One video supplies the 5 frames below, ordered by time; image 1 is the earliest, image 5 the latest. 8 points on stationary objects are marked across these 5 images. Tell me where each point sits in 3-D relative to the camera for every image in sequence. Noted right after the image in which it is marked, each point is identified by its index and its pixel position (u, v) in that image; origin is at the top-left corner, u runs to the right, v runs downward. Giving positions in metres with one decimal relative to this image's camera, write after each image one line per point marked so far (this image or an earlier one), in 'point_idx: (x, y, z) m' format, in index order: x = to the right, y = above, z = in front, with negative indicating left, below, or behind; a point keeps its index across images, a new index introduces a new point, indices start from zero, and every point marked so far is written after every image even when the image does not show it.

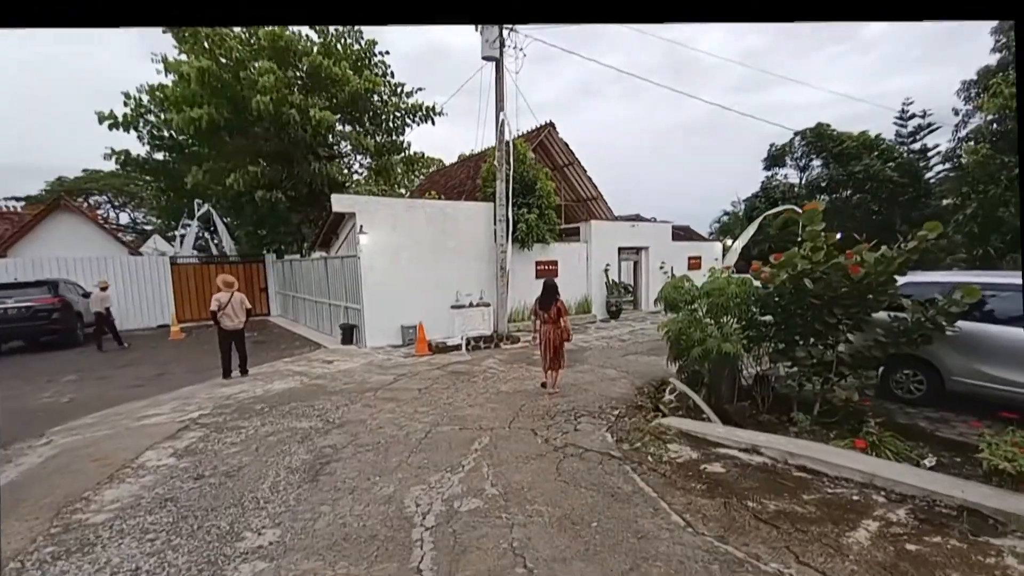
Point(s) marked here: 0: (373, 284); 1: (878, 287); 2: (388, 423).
0: (-2.7, +0.1, +8.9) m
1: (+3.4, 0.0, +4.3) m
2: (-1.2, -1.3, +4.5) m
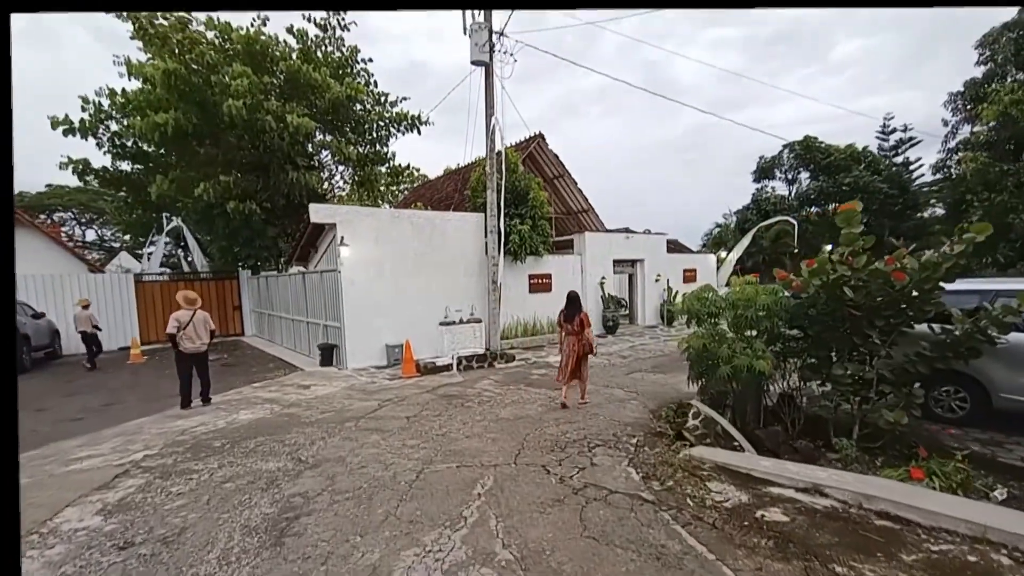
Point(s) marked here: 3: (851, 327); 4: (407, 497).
0: (-2.9, -0.2, +8.3) m
1: (+3.5, -0.1, +3.9) m
2: (-1.2, -1.5, +3.9) m
3: (+3.1, -0.4, +4.1) m
4: (-0.7, -1.4, +3.2) m
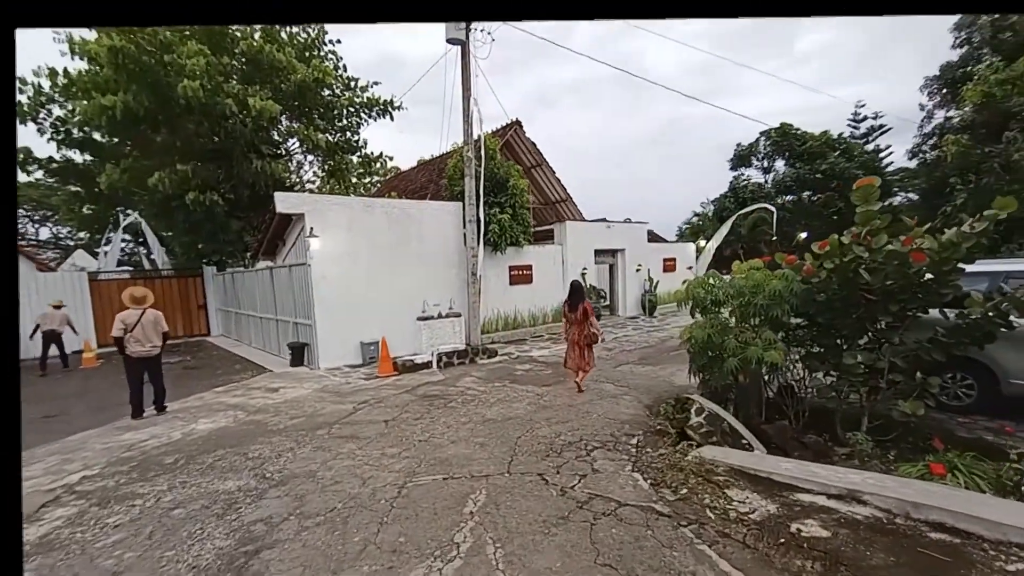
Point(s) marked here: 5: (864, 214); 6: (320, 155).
0: (-3.1, -0.1, +7.7) m
1: (+3.4, +0.1, +3.6) m
2: (-1.2, -1.4, +3.4) m
3: (+3.0, -0.2, +3.9) m
4: (-0.7, -1.4, +2.7) m
5: (+2.8, +0.6, +3.7) m
6: (-4.7, +3.3, +11.2) m
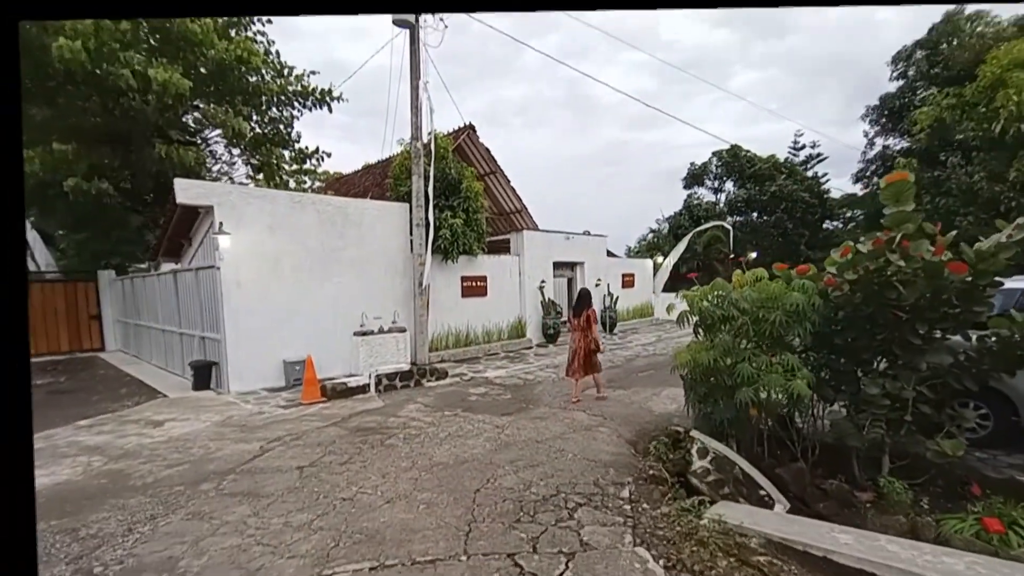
0: (-3.8, -0.2, +6.4) m
1: (+3.1, 0.0, +3.1) m
2: (-1.5, -1.4, +2.3) m
3: (+2.7, -0.3, +3.3) m
4: (-0.9, -1.4, +1.7) m
5: (+2.6, +0.5, +3.1) m
6: (-5.7, +3.1, +9.9) m
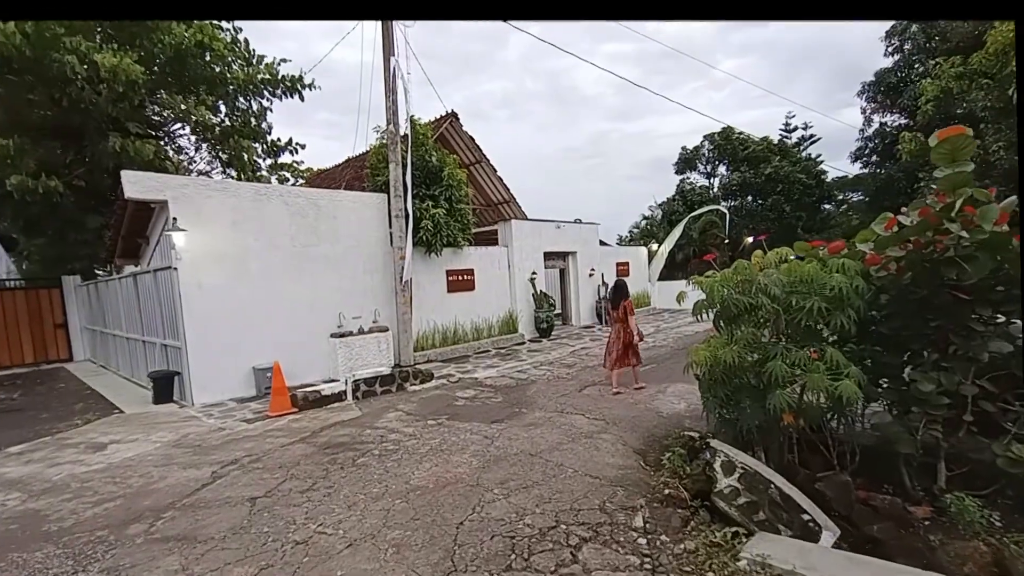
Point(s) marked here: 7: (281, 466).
0: (-3.9, -0.2, +5.8) m
1: (+3.0, +0.1, +2.6) m
2: (-1.5, -1.4, +1.8) m
3: (+2.6, -0.2, +2.7) m
4: (-0.9, -1.4, +1.1) m
5: (+2.5, +0.6, +2.5) m
6: (-6.0, +3.0, +9.2) m
7: (-1.8, -1.4, +3.6) m
